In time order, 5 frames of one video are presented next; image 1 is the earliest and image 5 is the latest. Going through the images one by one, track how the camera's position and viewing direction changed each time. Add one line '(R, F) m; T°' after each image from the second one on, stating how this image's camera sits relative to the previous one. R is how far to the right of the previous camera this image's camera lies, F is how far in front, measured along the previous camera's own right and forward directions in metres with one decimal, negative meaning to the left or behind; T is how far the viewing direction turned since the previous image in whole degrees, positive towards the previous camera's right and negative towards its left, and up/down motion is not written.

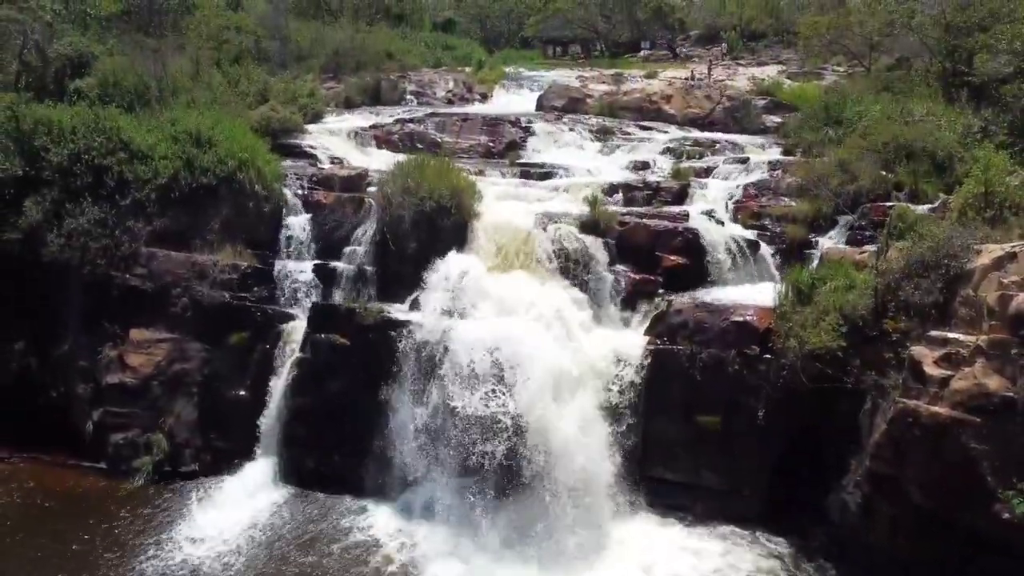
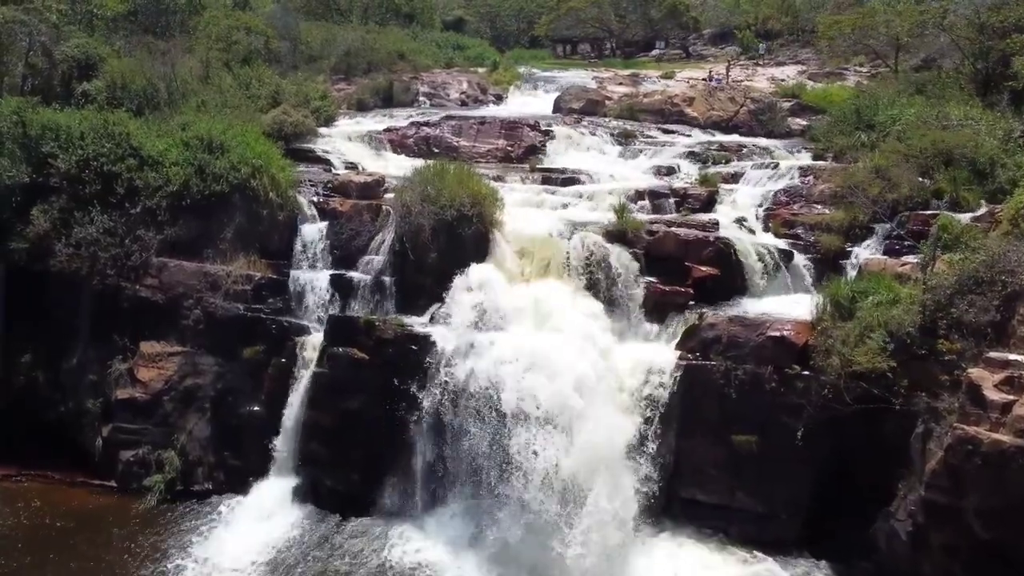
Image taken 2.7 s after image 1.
(-0.3, +0.5) m; 0°
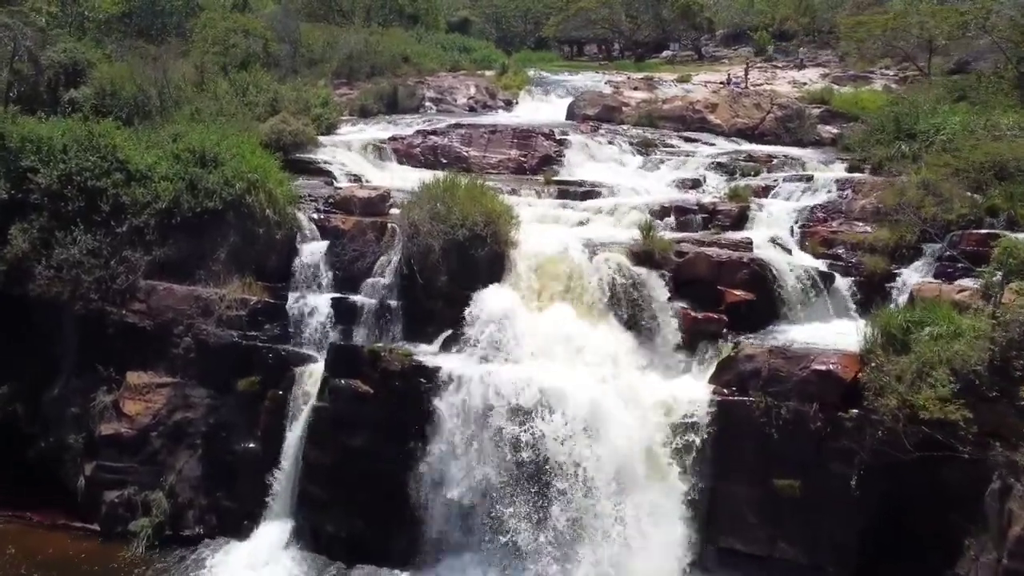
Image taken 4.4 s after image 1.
(-0.2, +1.1) m; 0°
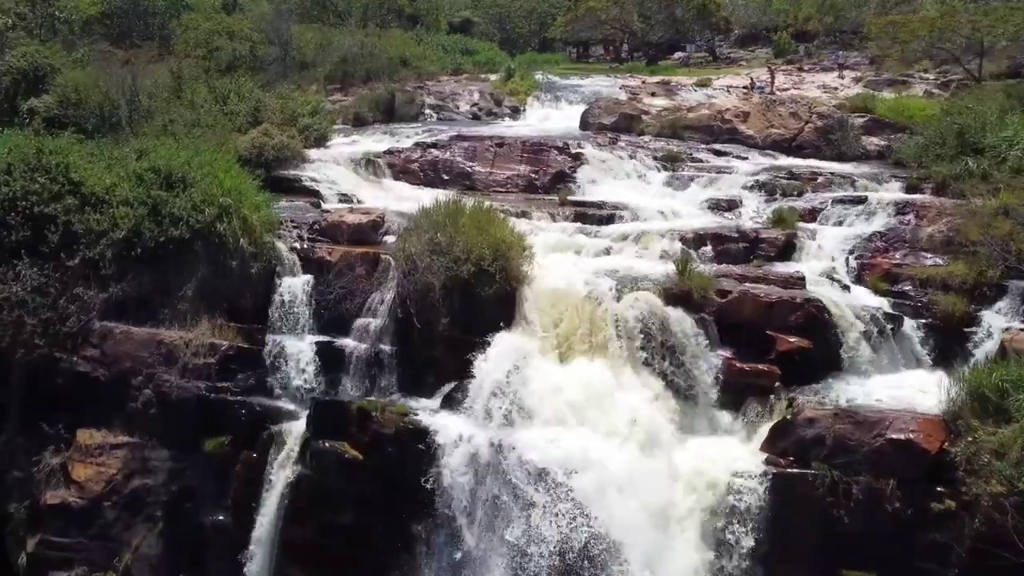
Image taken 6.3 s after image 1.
(-0.2, +1.9) m; 0°
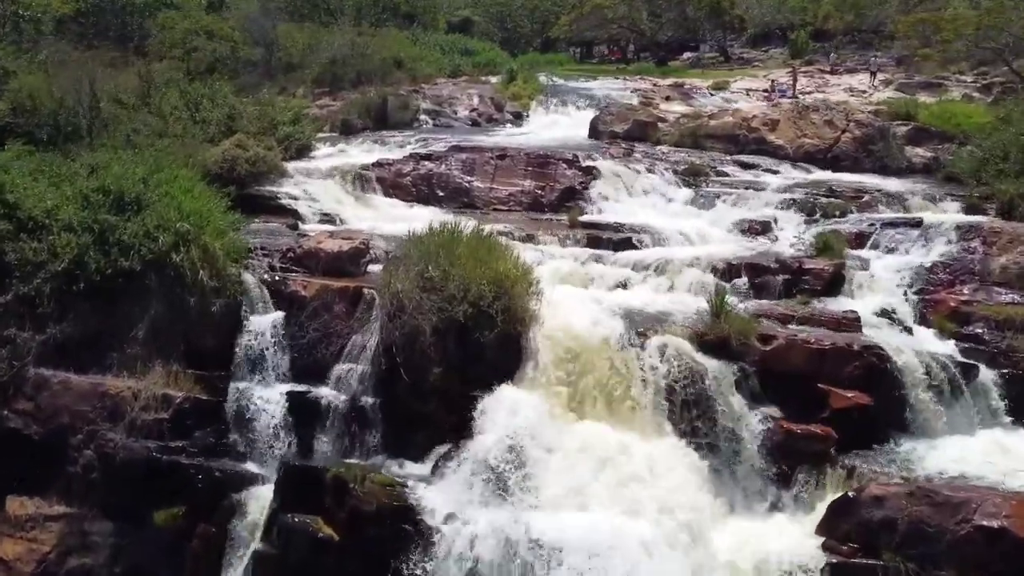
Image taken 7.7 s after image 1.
(0.0, +1.7) m; 0°
